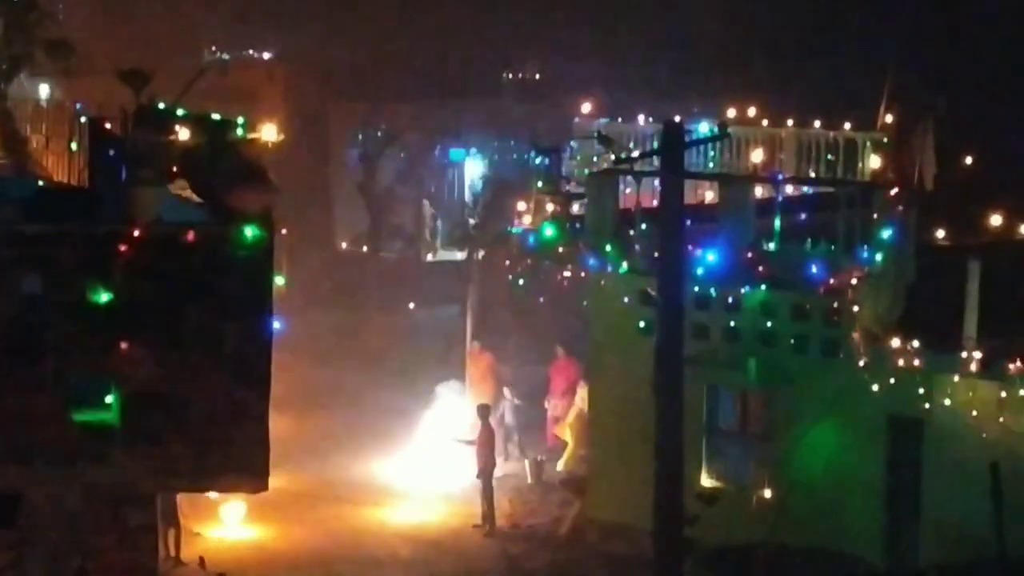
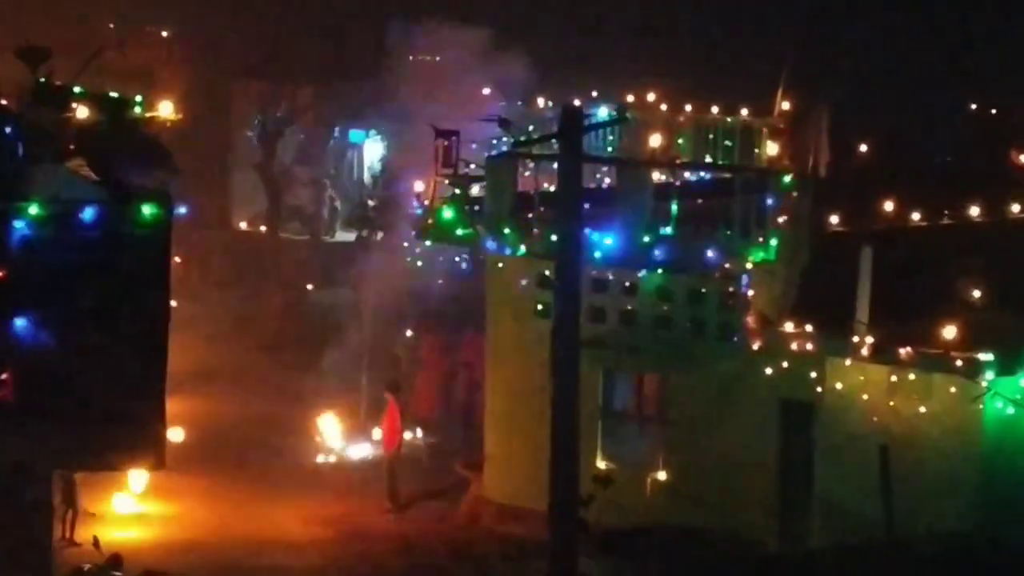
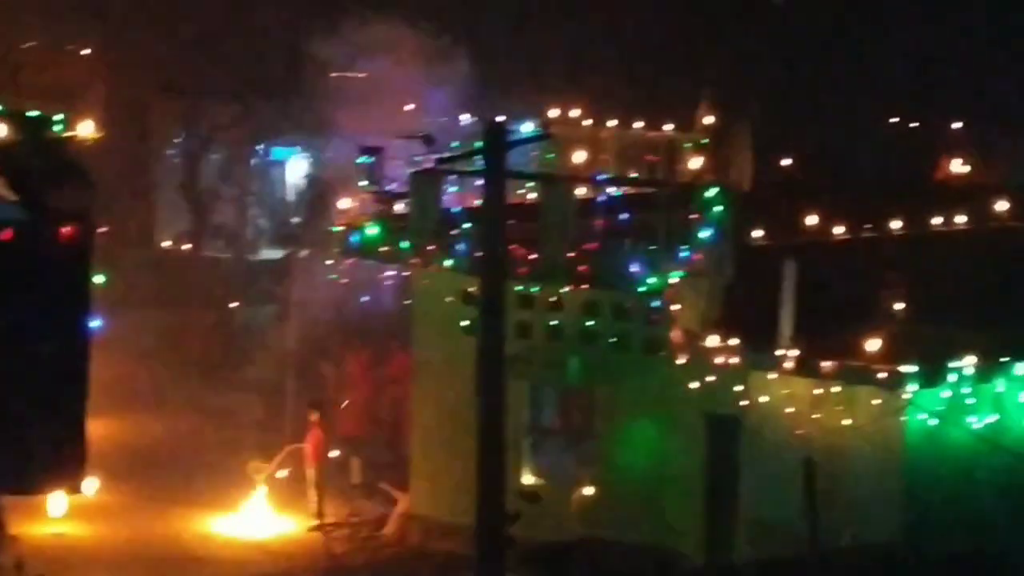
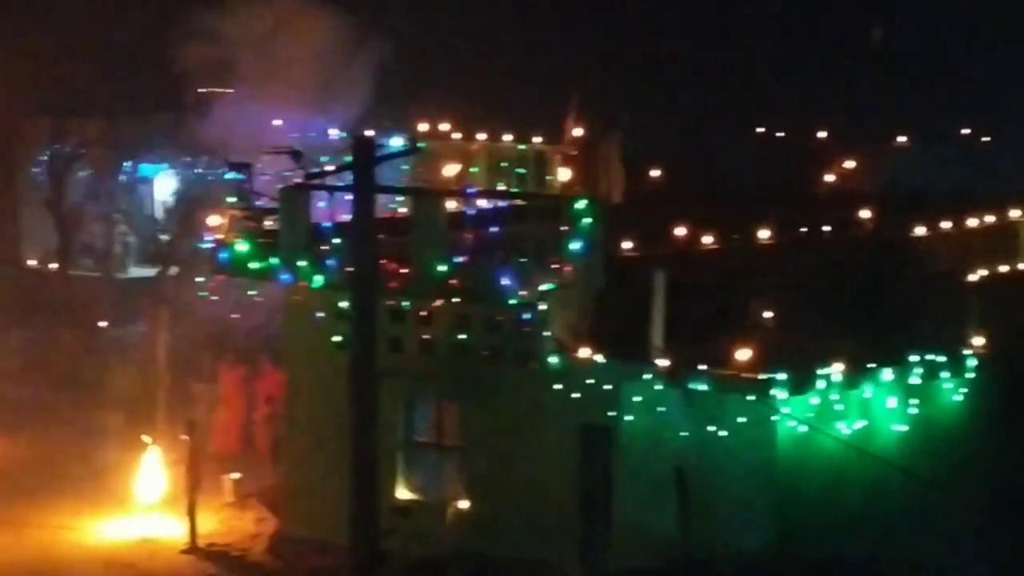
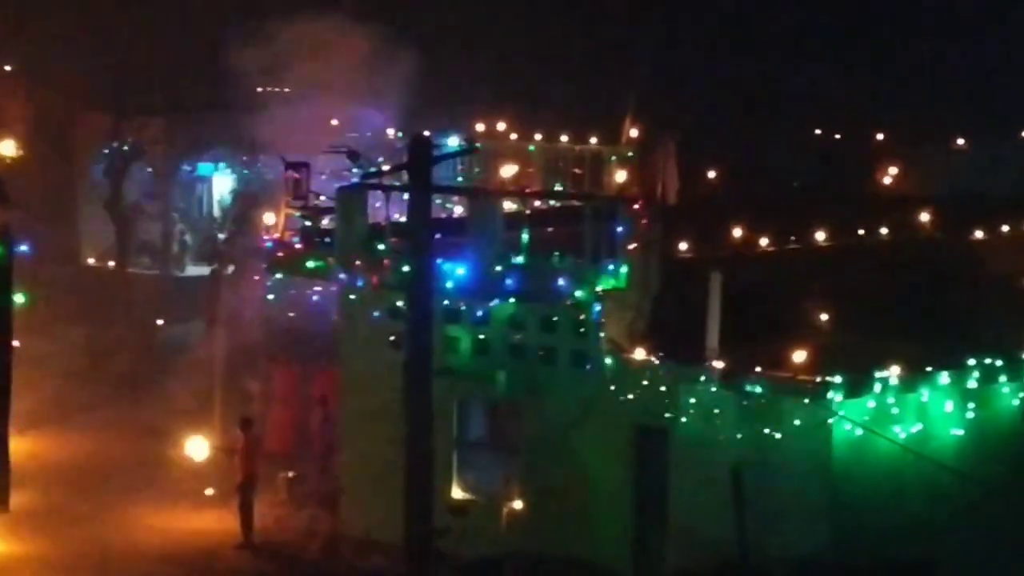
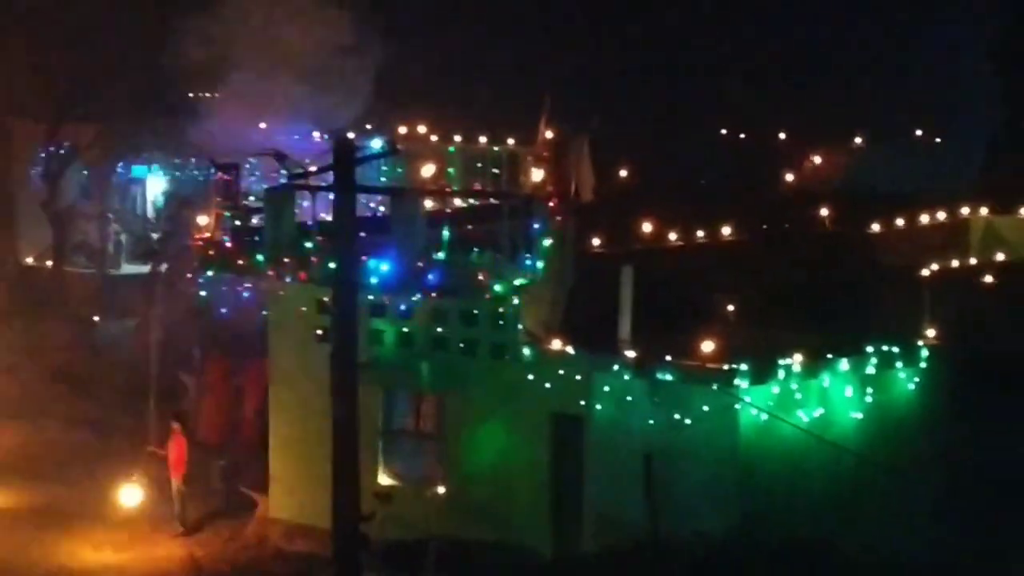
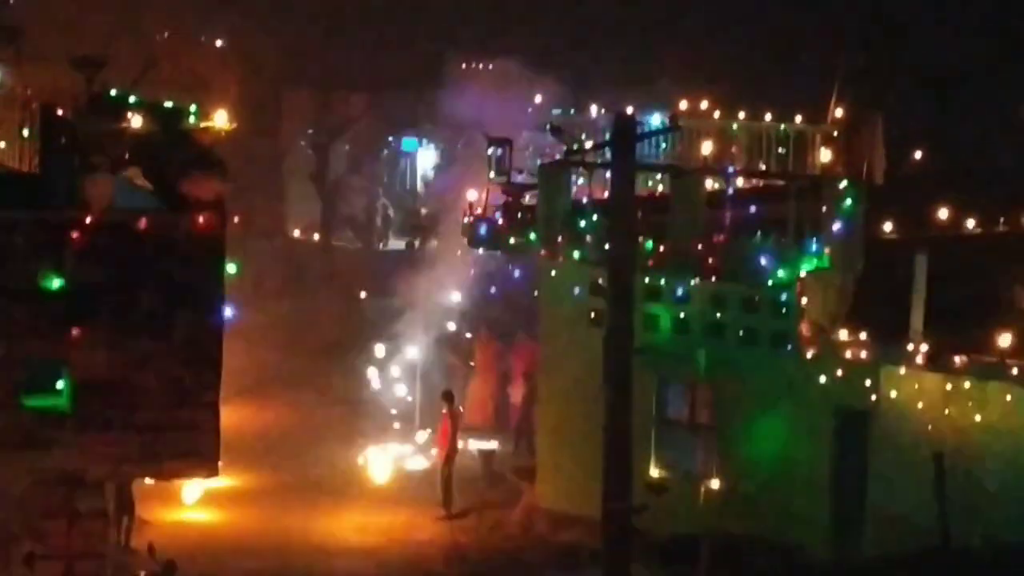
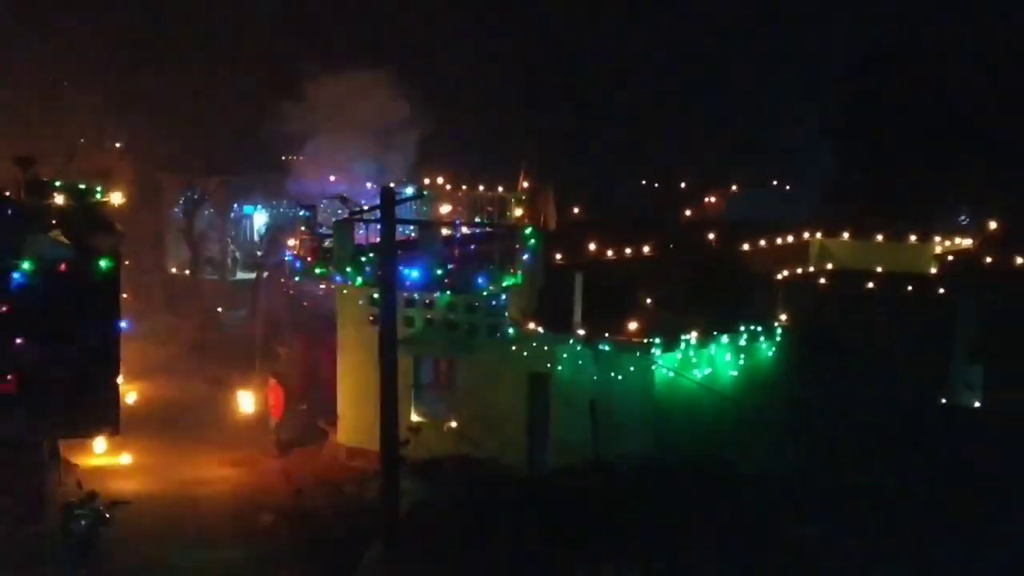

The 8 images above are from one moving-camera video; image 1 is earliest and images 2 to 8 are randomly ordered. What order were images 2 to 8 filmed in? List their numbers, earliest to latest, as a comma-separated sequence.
7, 2, 3, 5, 4, 6, 8
